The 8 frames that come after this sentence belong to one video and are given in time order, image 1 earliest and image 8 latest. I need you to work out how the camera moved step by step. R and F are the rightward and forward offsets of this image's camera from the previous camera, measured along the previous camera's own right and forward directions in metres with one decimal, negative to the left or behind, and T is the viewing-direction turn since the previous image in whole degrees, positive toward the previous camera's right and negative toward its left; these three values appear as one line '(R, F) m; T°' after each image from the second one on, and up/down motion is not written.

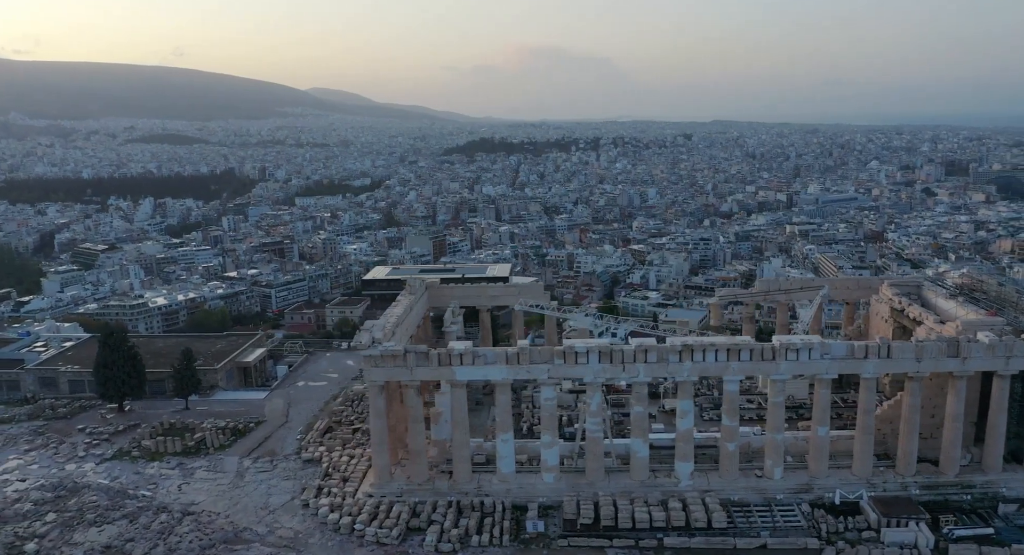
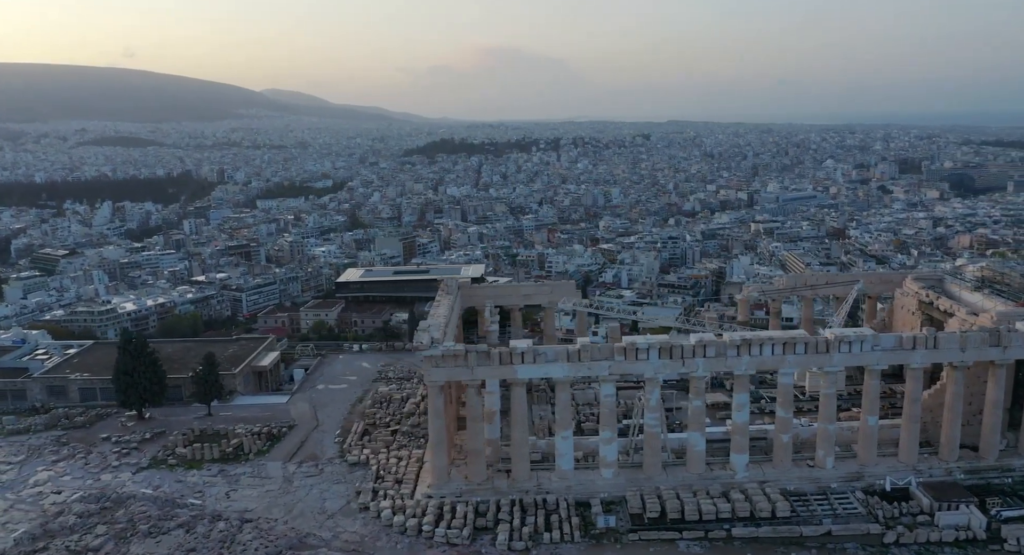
(-2.1, 0.0) m; +3°
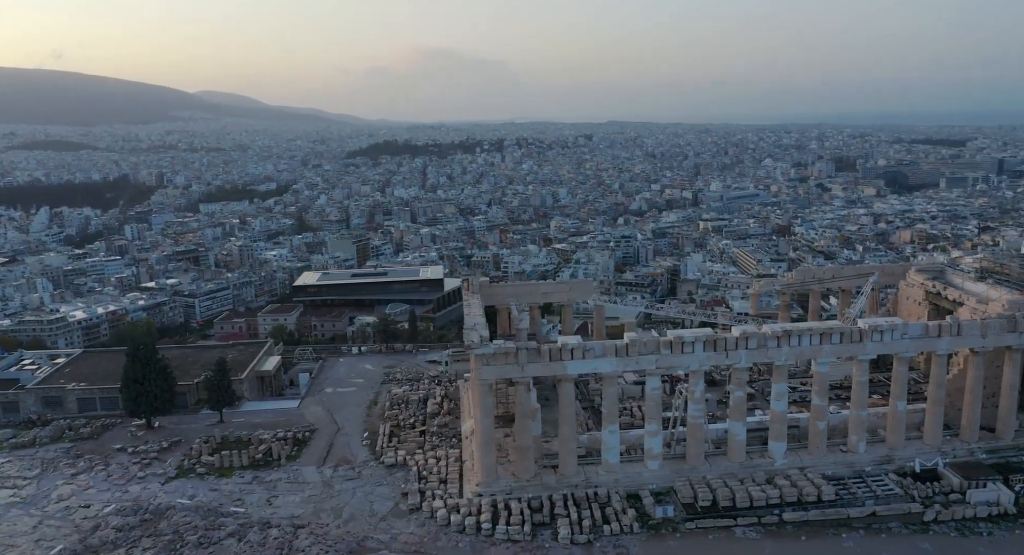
(-2.3, -0.1) m; +4°
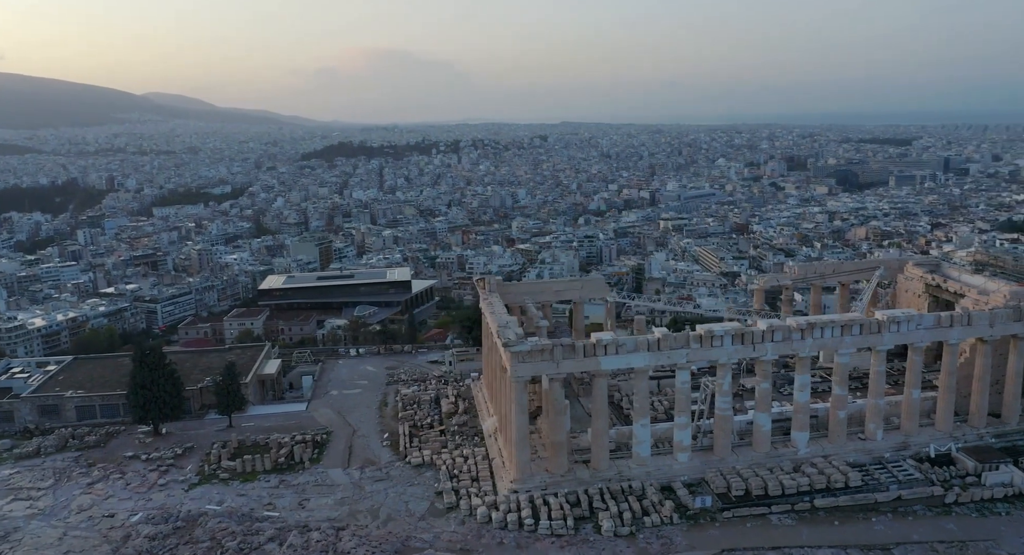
(-1.7, -0.1) m; +3°
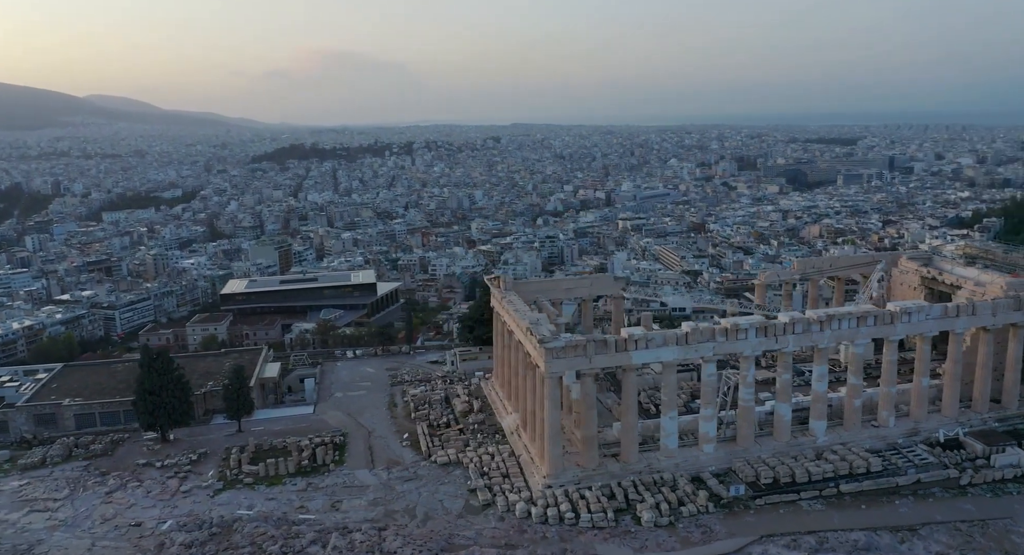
(-1.7, -0.1) m; +3°
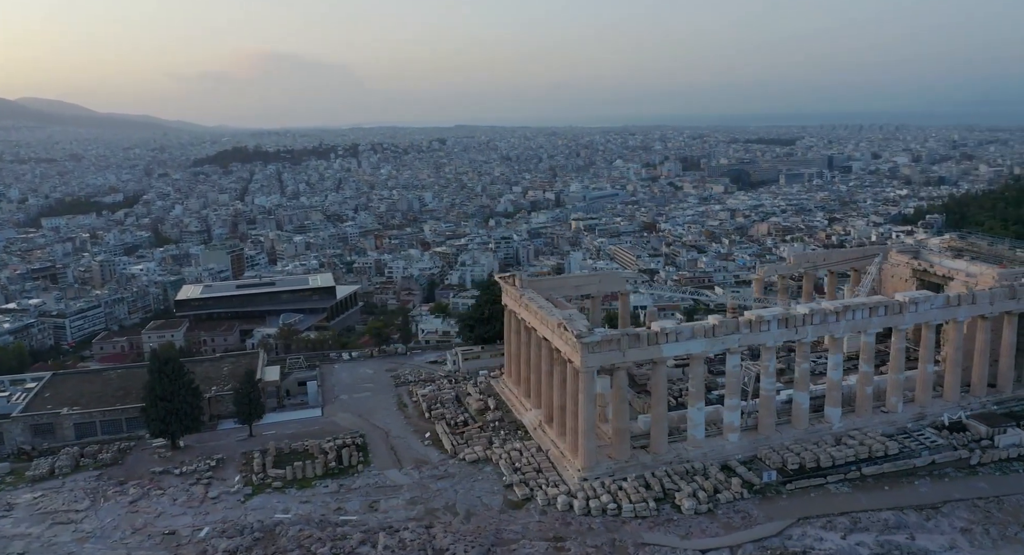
(-2.0, -0.1) m; +4°
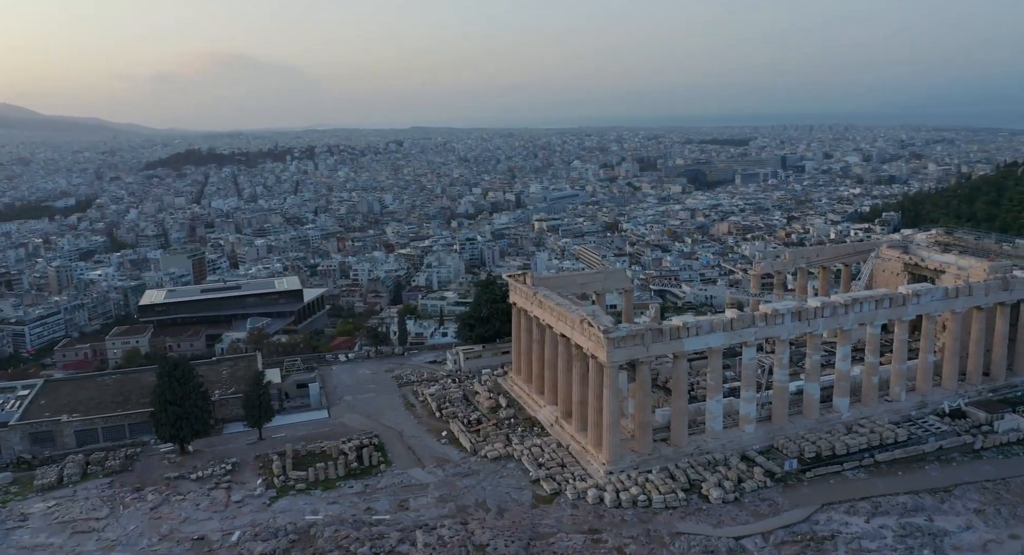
(-1.5, -0.1) m; +3°
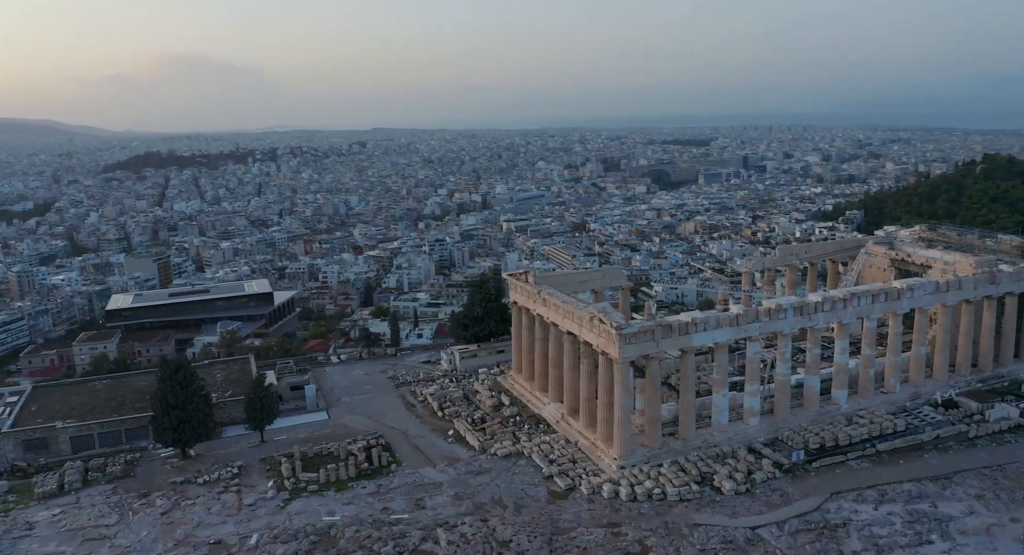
(-1.1, -0.1) m; +3°
